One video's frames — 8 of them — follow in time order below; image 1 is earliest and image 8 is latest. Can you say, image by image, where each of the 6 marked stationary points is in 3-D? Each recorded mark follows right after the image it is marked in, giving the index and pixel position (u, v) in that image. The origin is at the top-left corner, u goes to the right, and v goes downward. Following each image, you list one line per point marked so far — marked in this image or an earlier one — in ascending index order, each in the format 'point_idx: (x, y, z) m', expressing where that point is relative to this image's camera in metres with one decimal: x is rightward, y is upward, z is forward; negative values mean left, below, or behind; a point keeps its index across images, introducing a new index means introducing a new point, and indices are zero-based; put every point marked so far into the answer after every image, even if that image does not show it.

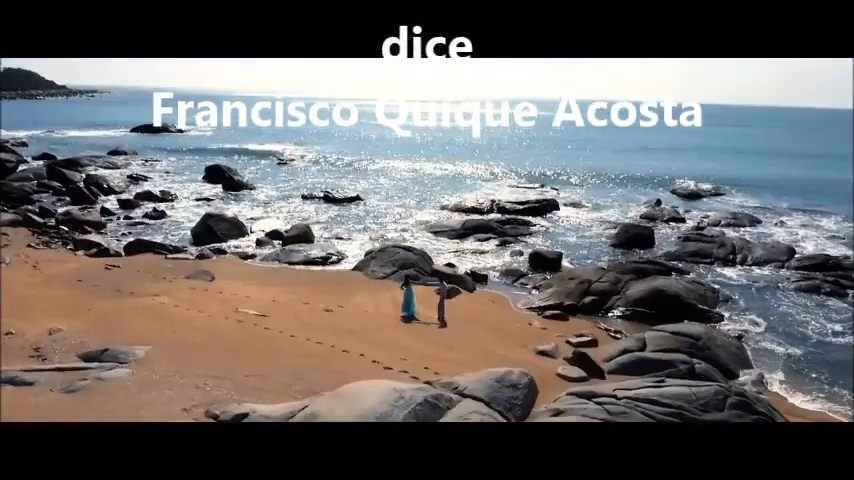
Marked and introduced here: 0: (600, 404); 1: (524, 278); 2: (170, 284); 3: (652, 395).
0: (+1.9, -1.8, +7.3) m
1: (+2.1, -0.8, +13.9) m
2: (-4.5, -0.8, +11.7) m
3: (+2.5, -1.7, +7.3) m
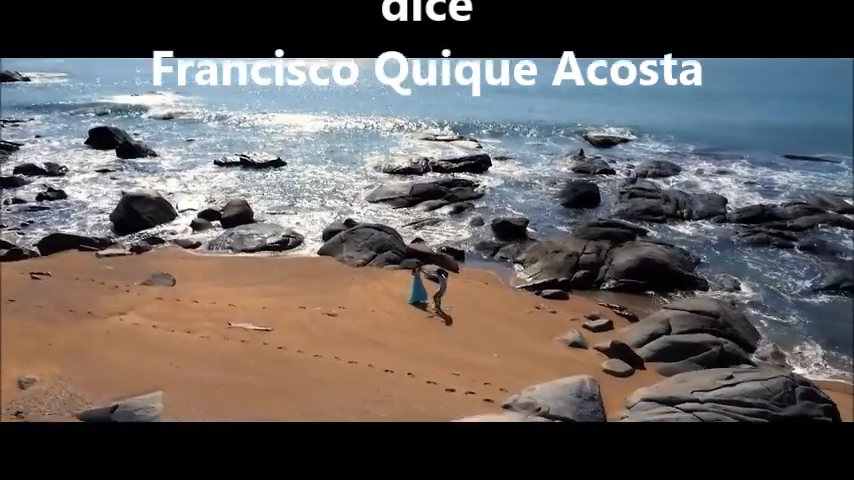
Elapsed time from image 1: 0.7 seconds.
0: (+2.8, -1.8, +7.0) m
1: (+1.5, -0.2, +13.4) m
2: (-4.4, -0.9, +10.0) m
3: (+3.3, -1.7, +7.2) m
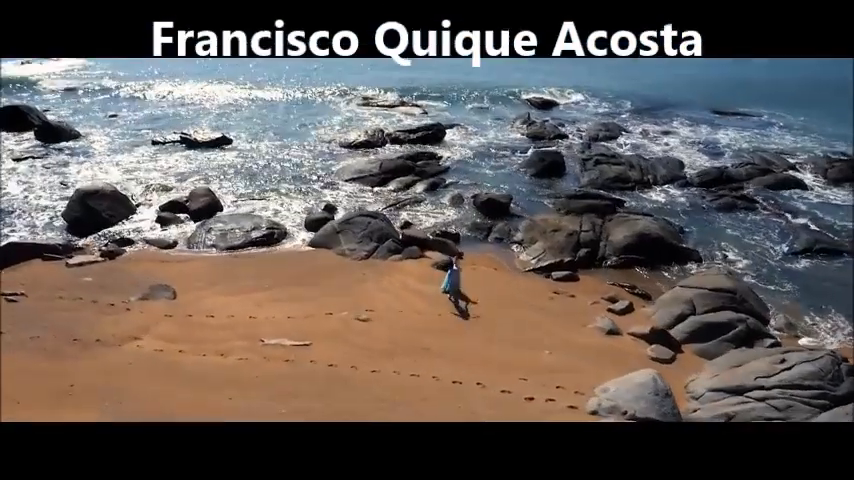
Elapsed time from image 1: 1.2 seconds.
0: (+3.6, -1.7, +7.3) m
1: (+1.4, +0.2, +13.3) m
2: (-3.9, -1.1, +9.1) m
3: (+4.2, -1.6, +7.5) m
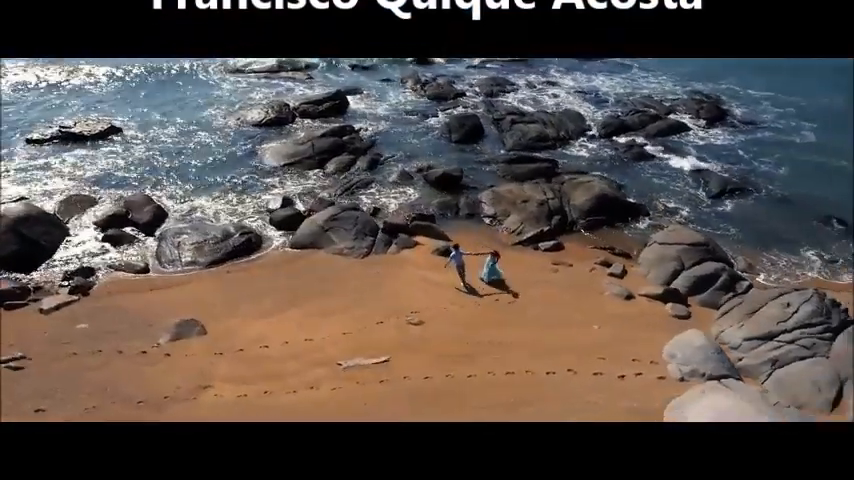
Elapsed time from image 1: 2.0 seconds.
0: (+4.8, -1.3, +8.7) m
1: (+0.8, +0.7, +13.7) m
2: (-3.0, -1.6, +8.4) m
3: (+5.2, -1.1, +9.1) m
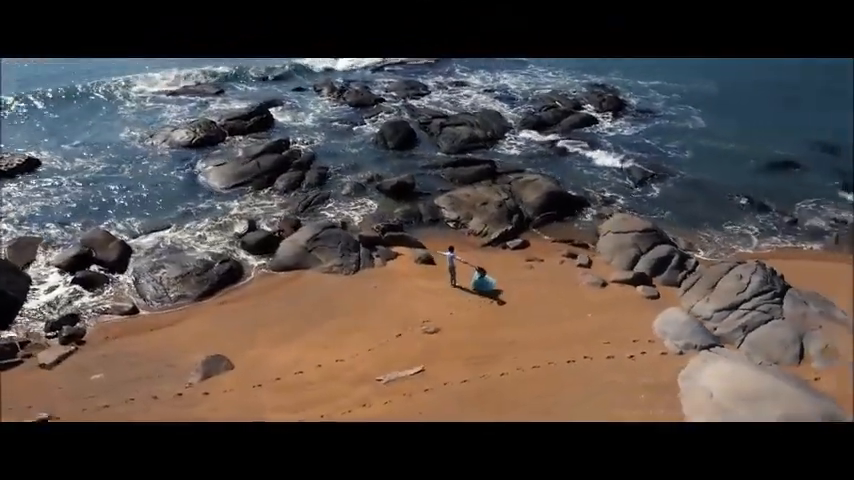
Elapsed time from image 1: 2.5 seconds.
0: (+5.0, -1.1, +10.3) m
1: (0.0, +0.6, +14.4) m
2: (-2.5, -2.0, +8.5) m
3: (+5.4, -0.8, +10.7) m
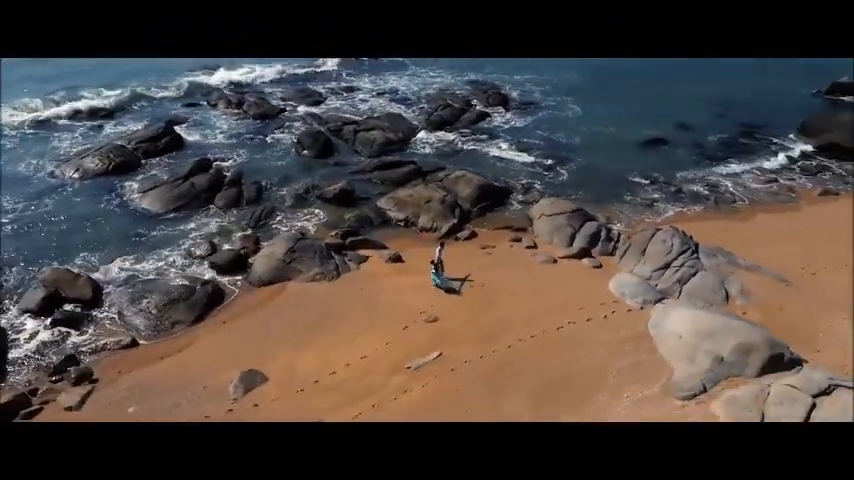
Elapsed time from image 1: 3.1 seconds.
0: (+4.8, -0.5, +12.6) m
1: (-1.2, +0.5, +15.4) m
2: (-2.0, -2.3, +9.2) m
3: (+5.0, -0.1, +13.0) m
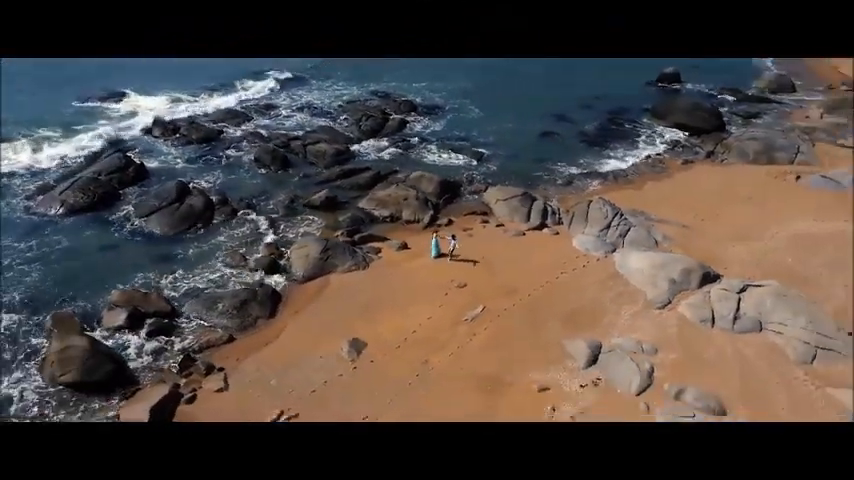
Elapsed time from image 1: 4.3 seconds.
0: (+4.9, +0.4, +17.0) m
1: (-1.7, +0.6, +18.3) m
2: (-0.7, -2.2, +12.1) m
3: (+4.9, +0.8, +17.5) m
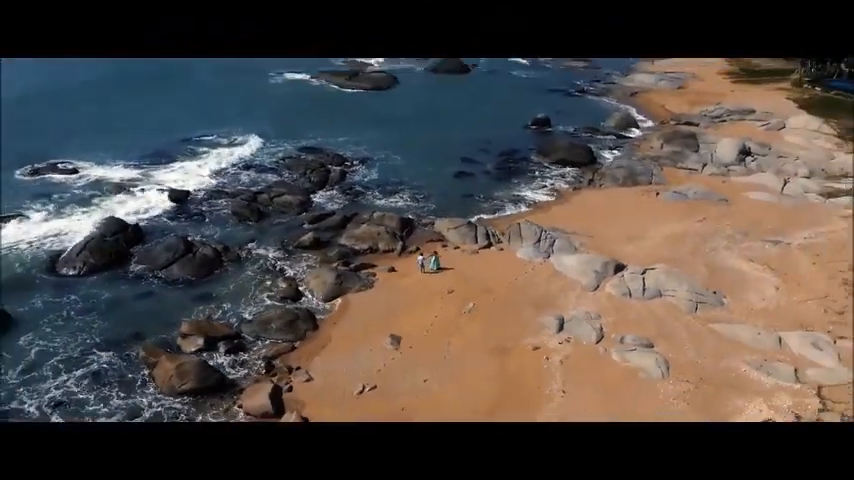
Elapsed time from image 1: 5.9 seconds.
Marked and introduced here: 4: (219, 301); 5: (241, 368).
0: (+4.1, 0.0, +22.8) m
1: (-2.6, -0.4, +22.8) m
2: (-0.1, -2.6, +16.7) m
3: (+4.0, +0.4, +23.3) m
4: (-6.1, -1.7, +19.1) m
5: (-4.7, -3.1, +16.2) m
